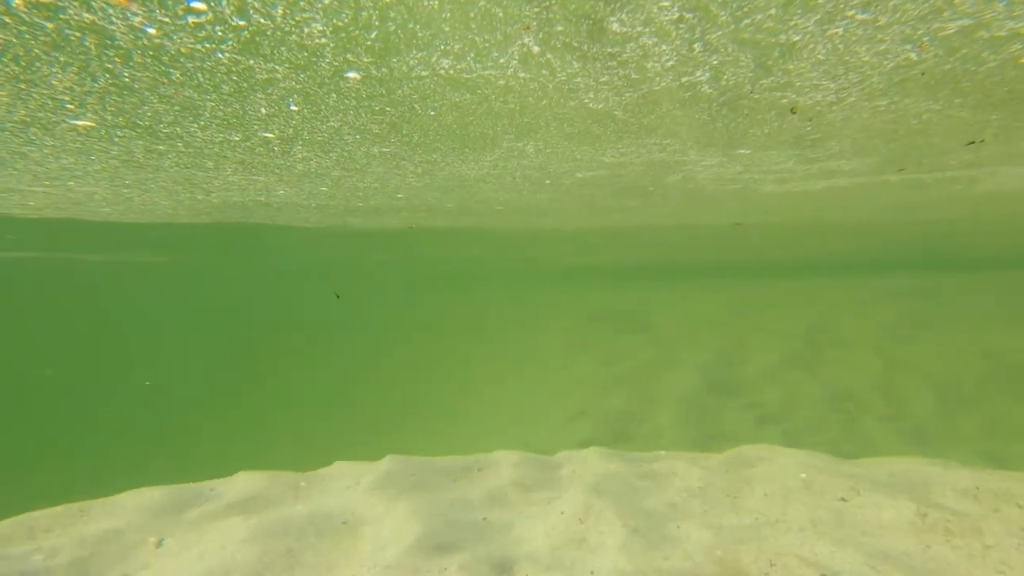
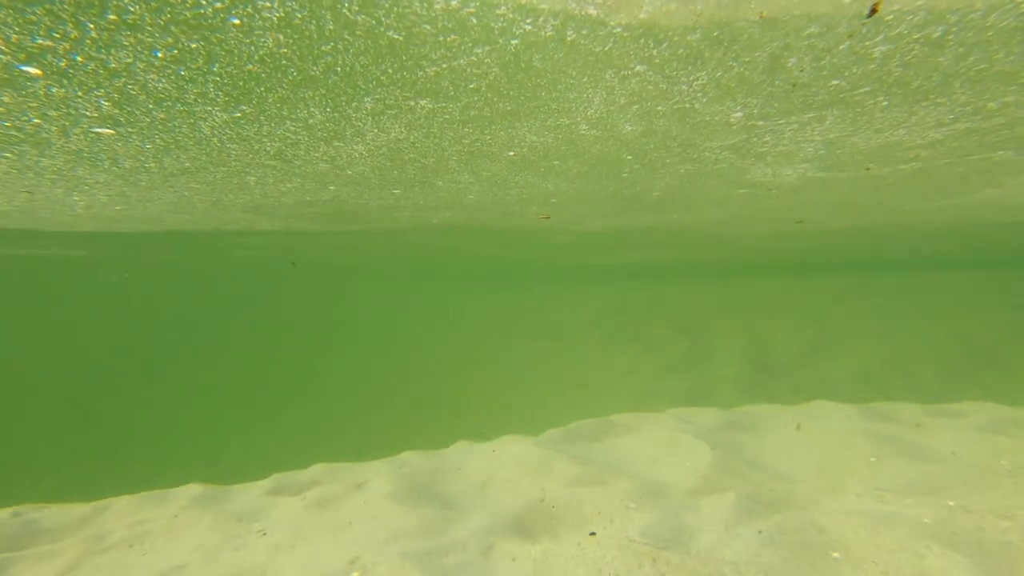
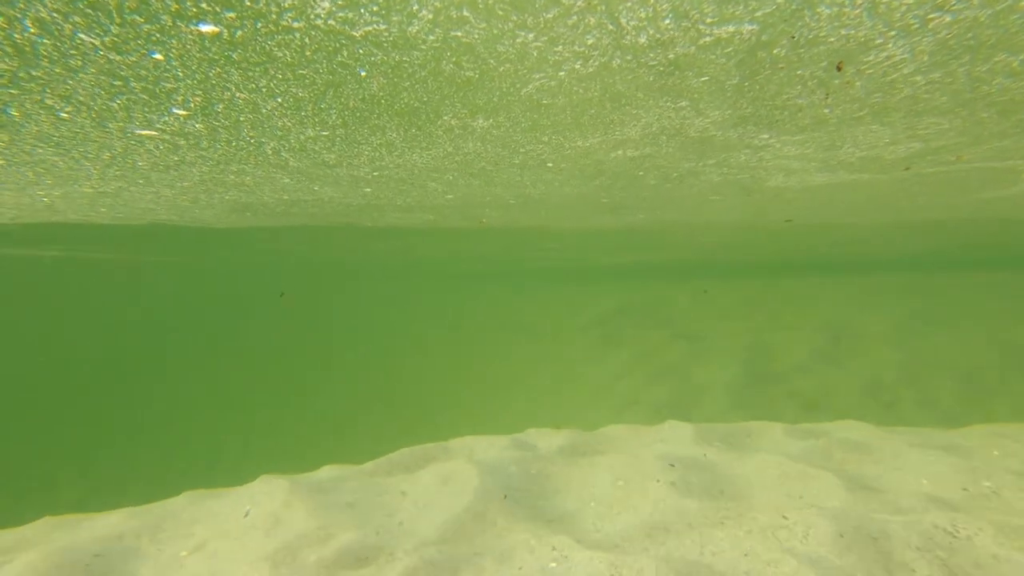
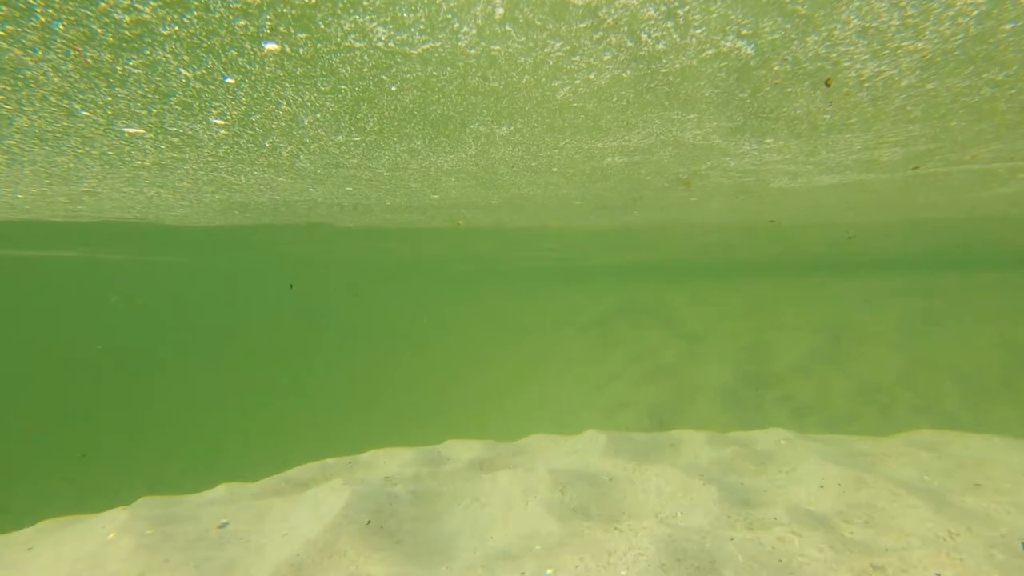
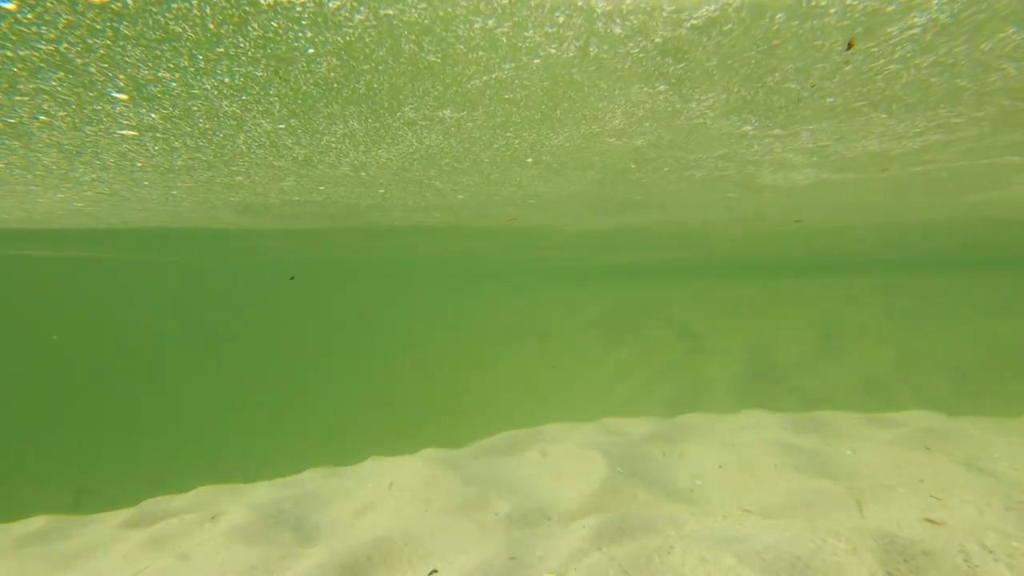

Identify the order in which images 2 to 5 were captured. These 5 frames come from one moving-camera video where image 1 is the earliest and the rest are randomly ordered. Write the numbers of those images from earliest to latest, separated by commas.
4, 3, 5, 2
